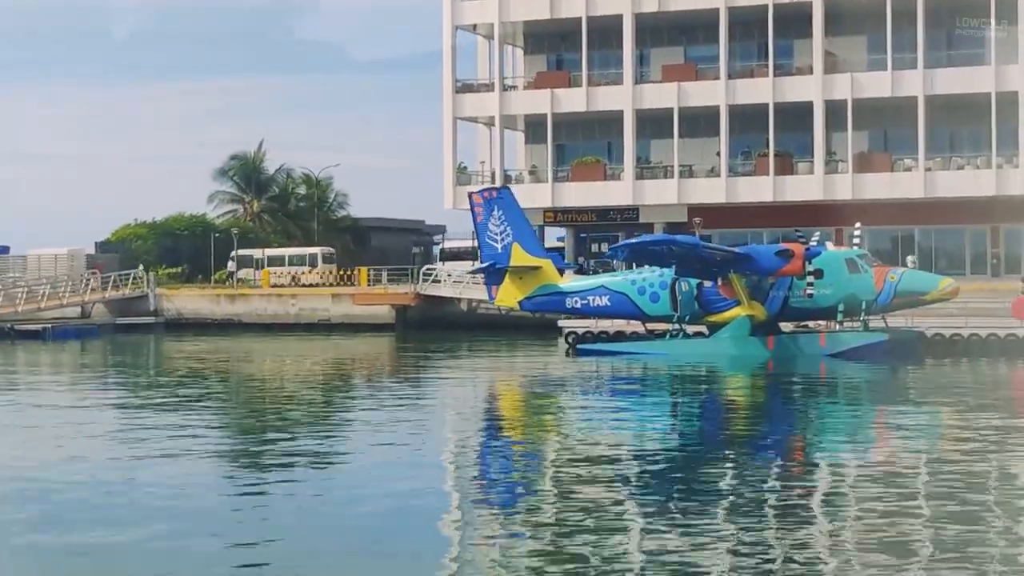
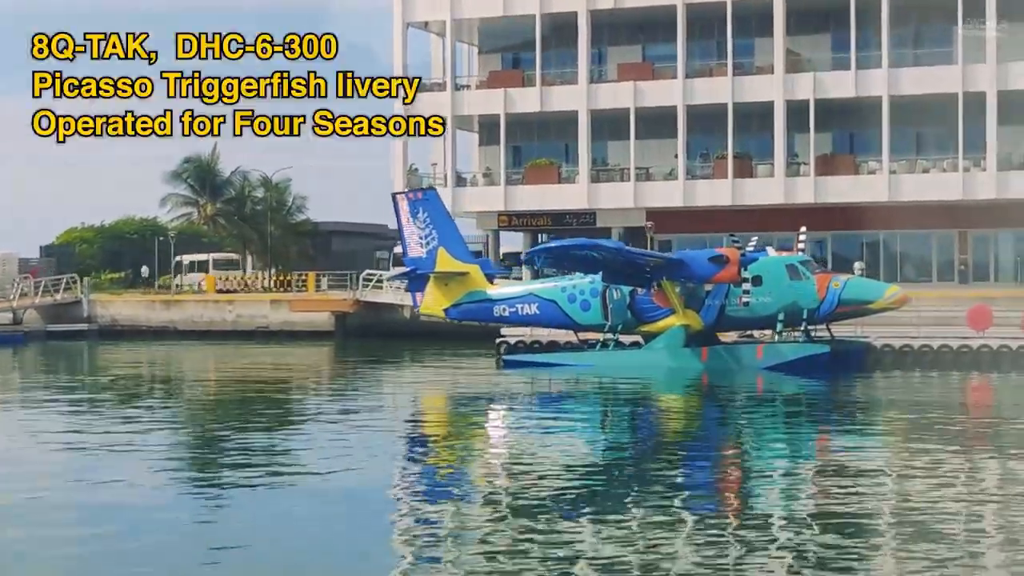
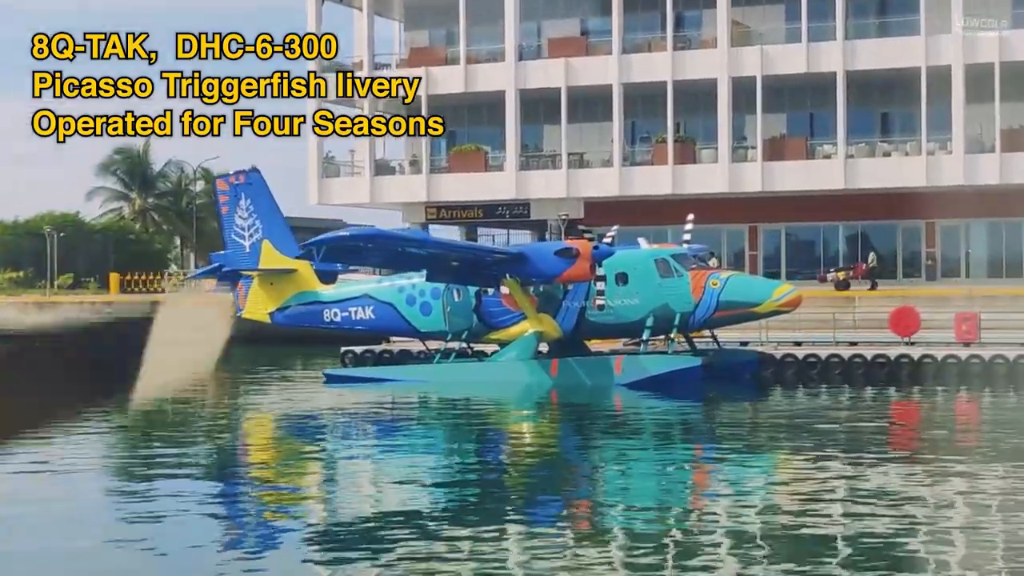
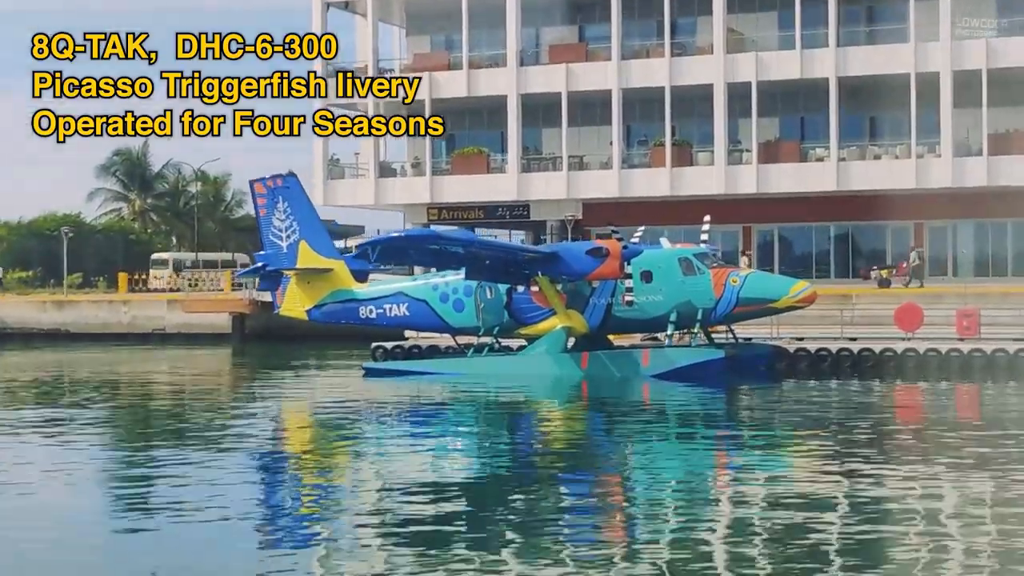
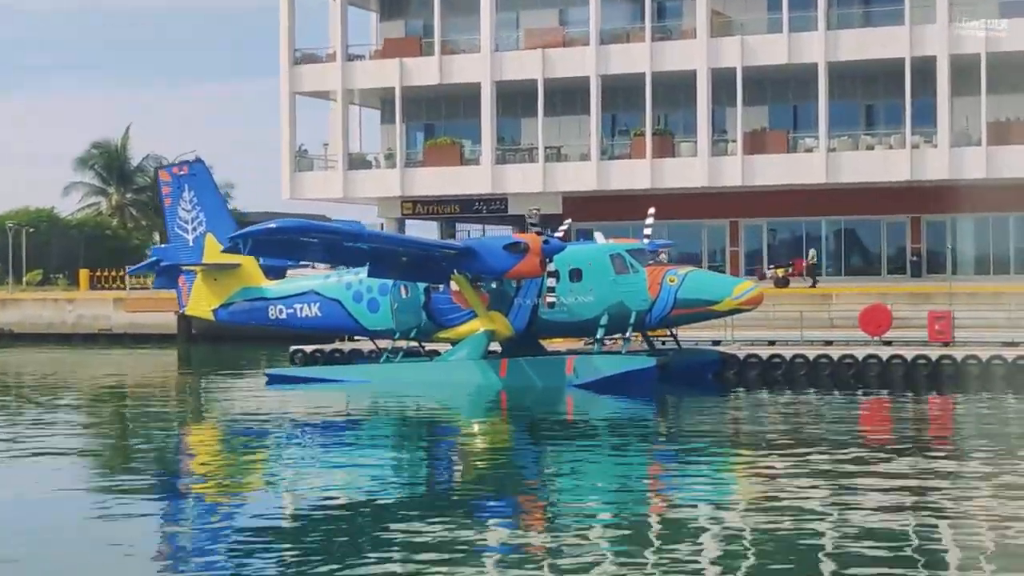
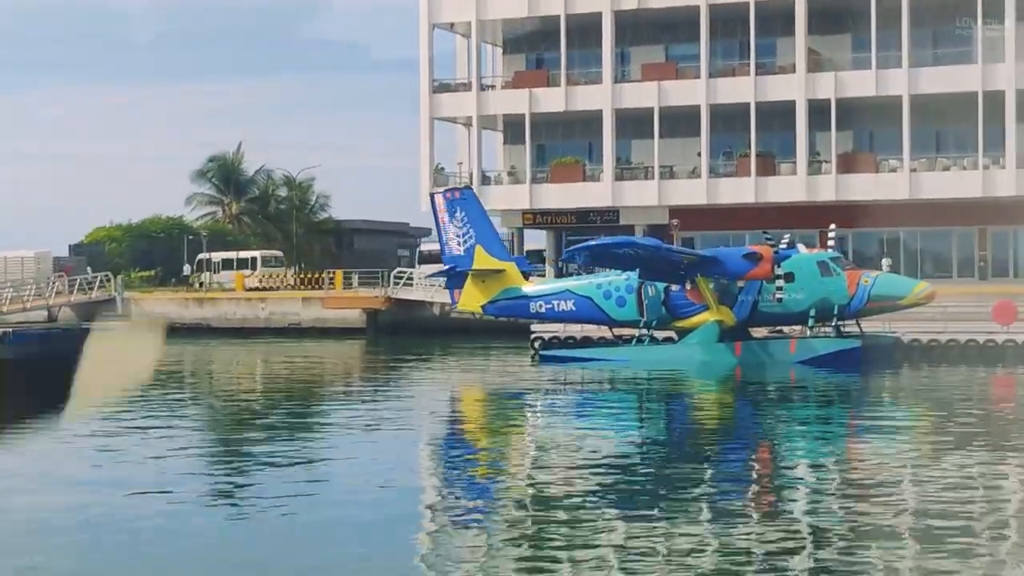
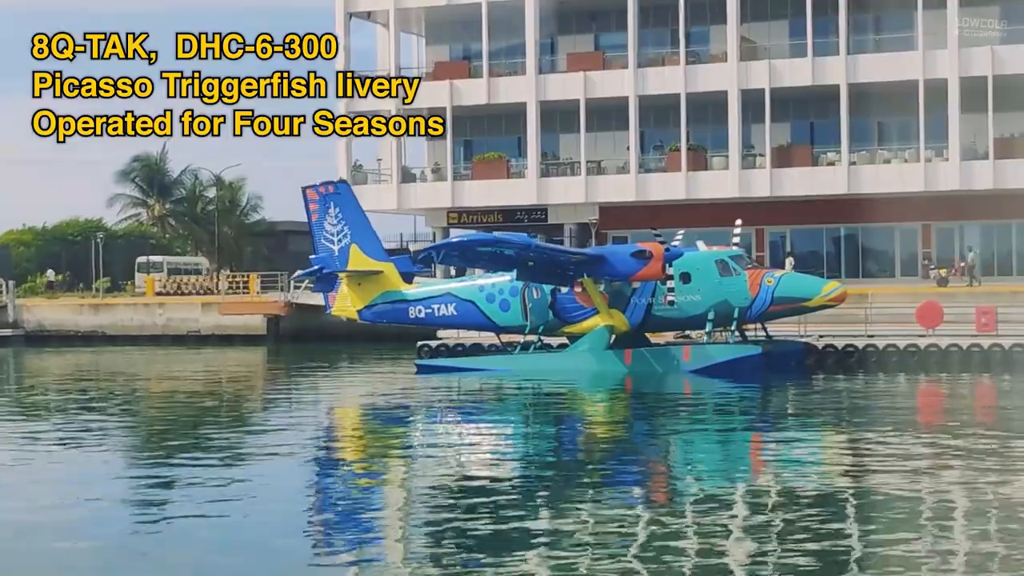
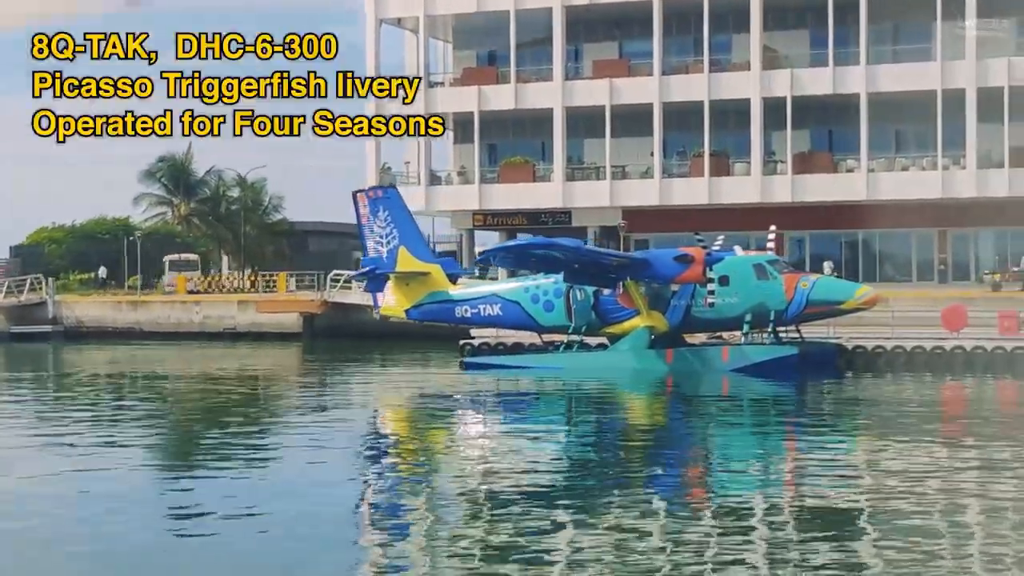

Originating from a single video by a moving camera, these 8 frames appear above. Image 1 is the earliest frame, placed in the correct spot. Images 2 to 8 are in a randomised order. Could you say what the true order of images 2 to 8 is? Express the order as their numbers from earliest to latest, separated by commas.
6, 2, 8, 7, 4, 3, 5
